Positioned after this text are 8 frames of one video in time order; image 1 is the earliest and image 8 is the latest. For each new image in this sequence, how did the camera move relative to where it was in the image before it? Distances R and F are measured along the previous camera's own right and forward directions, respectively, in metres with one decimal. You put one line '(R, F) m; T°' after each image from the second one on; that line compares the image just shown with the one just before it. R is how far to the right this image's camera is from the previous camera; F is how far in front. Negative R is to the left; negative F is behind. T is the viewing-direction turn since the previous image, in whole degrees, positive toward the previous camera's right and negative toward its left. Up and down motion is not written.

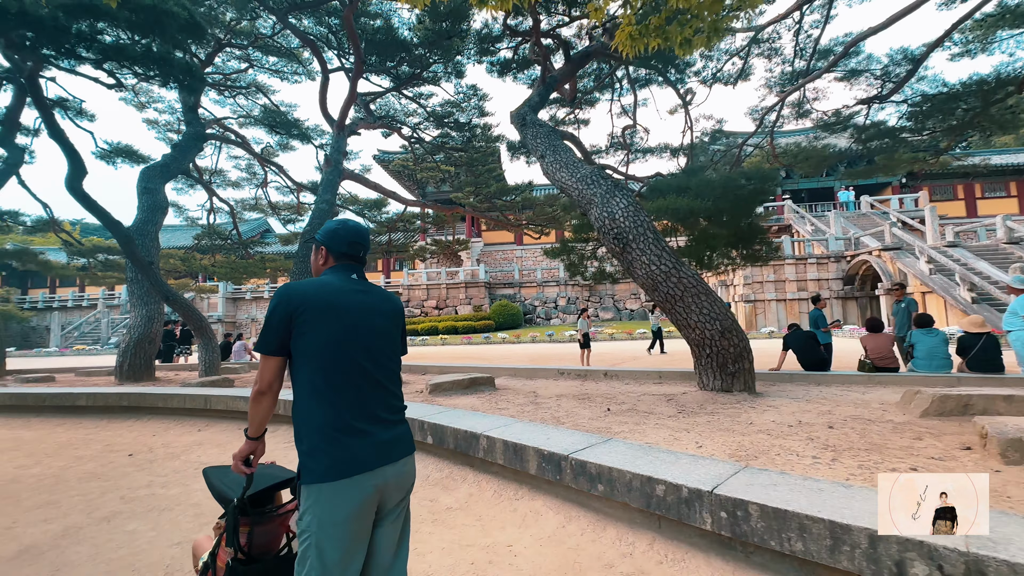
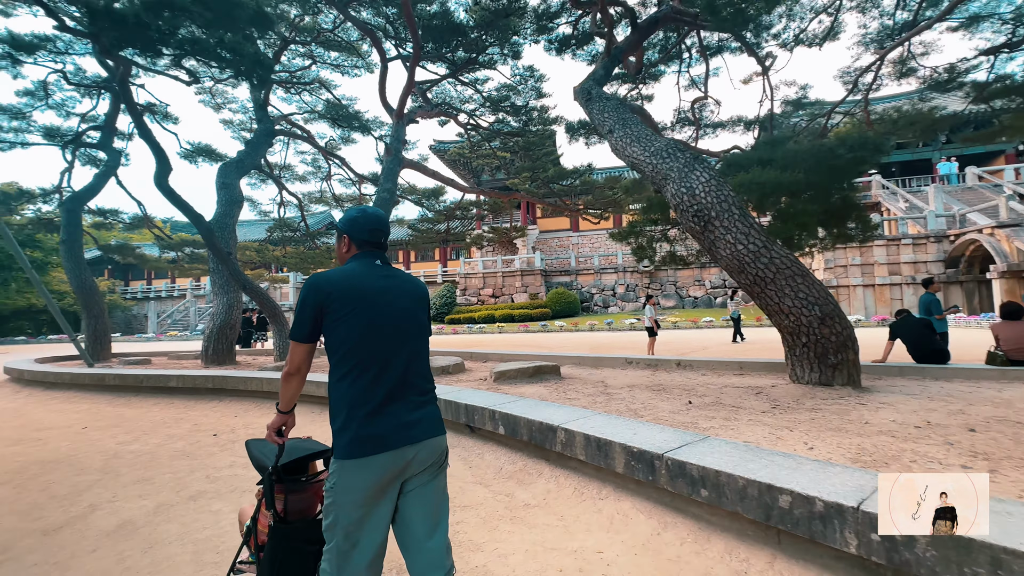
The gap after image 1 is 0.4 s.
(-0.1, +0.2) m; -7°
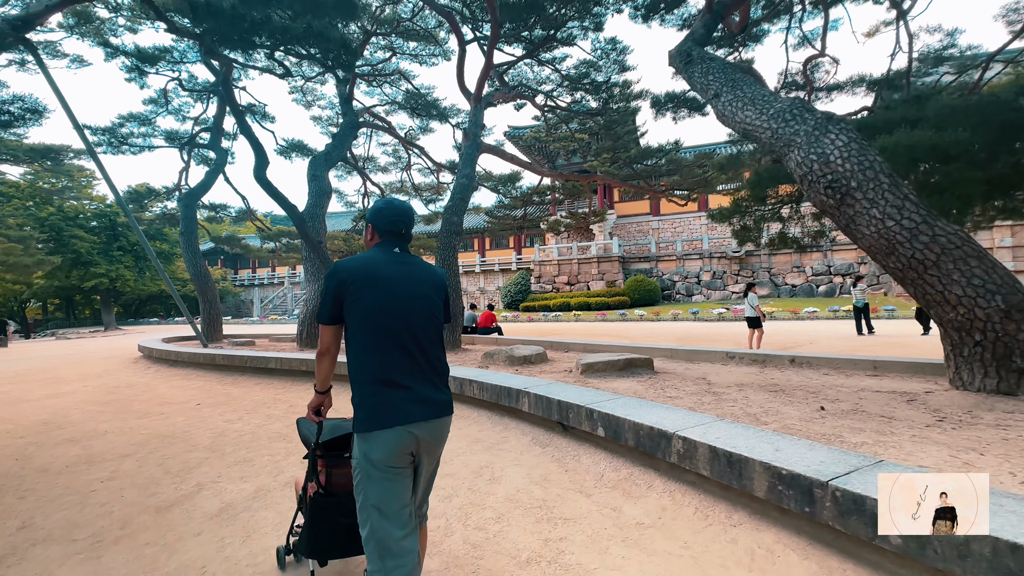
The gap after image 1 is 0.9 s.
(-0.2, +0.3) m; -9°
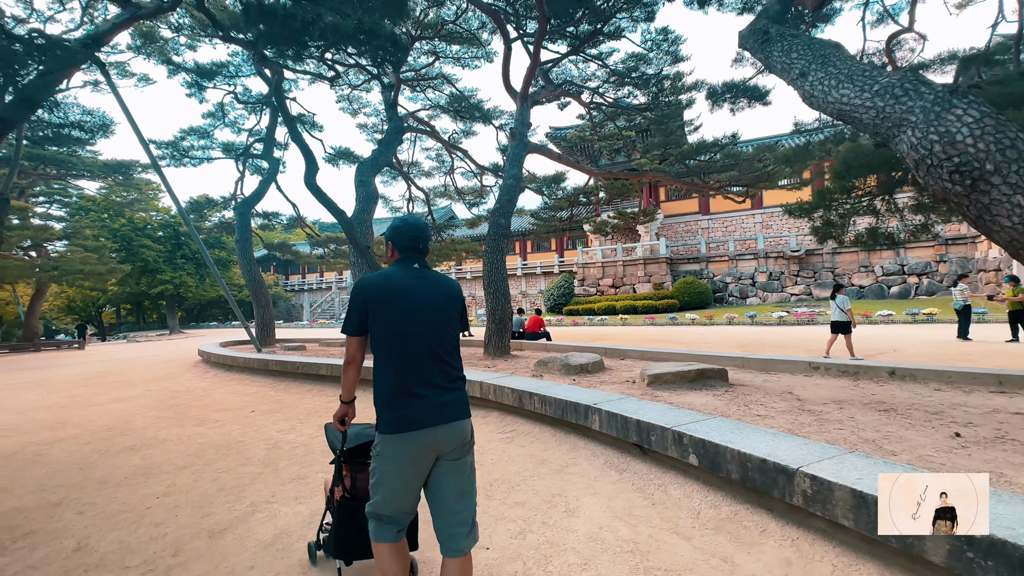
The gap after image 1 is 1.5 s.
(-0.2, +0.3) m; -5°
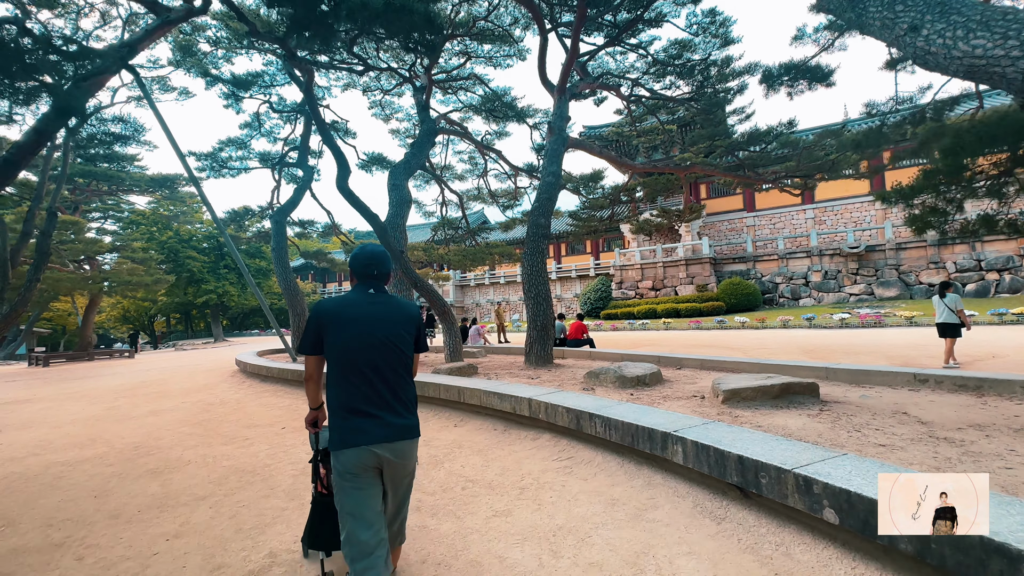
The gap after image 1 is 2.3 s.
(-0.2, +0.5) m; -4°
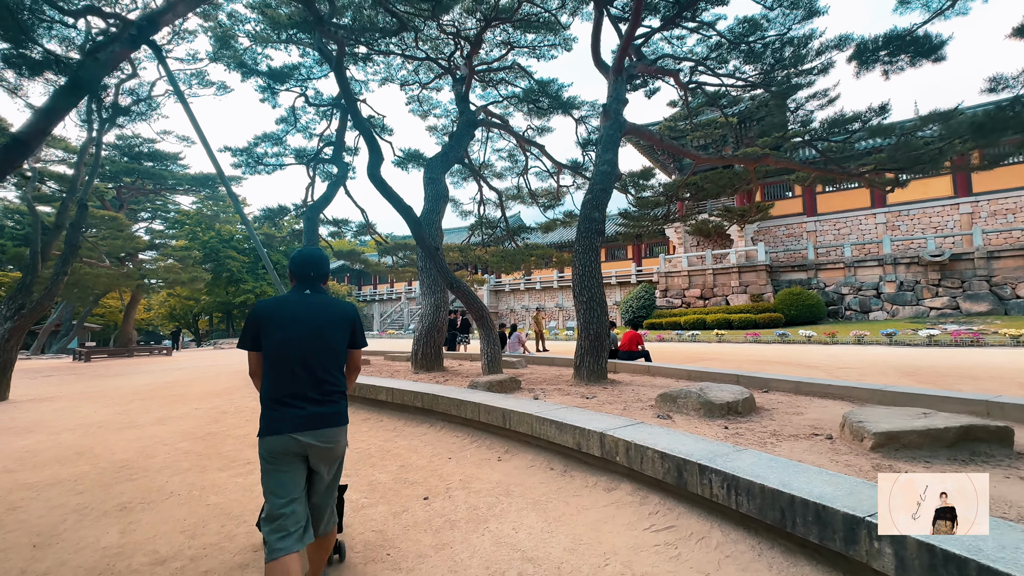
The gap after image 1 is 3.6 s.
(-0.2, +0.9) m; -4°
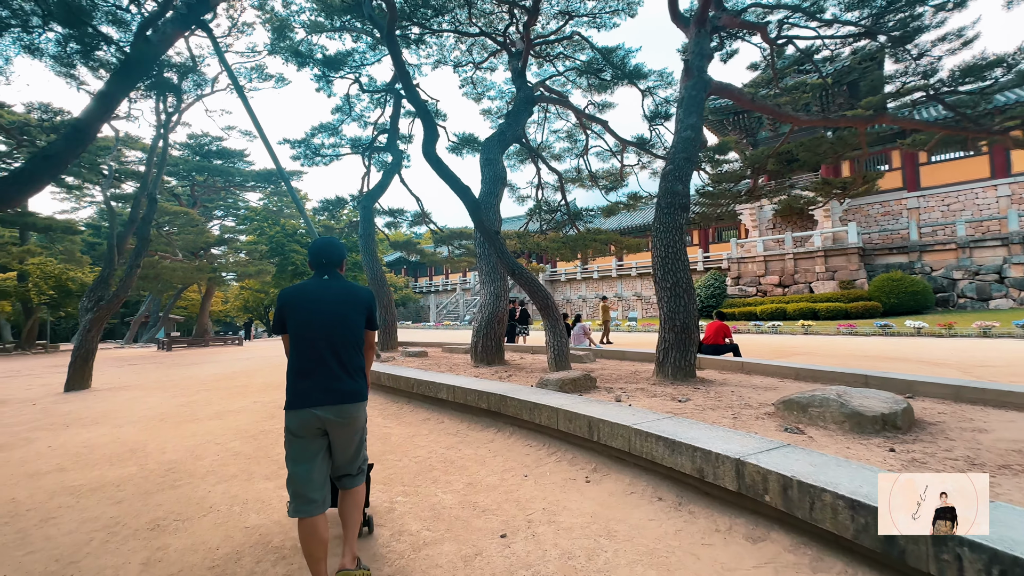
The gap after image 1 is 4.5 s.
(-0.2, +0.6) m; -7°
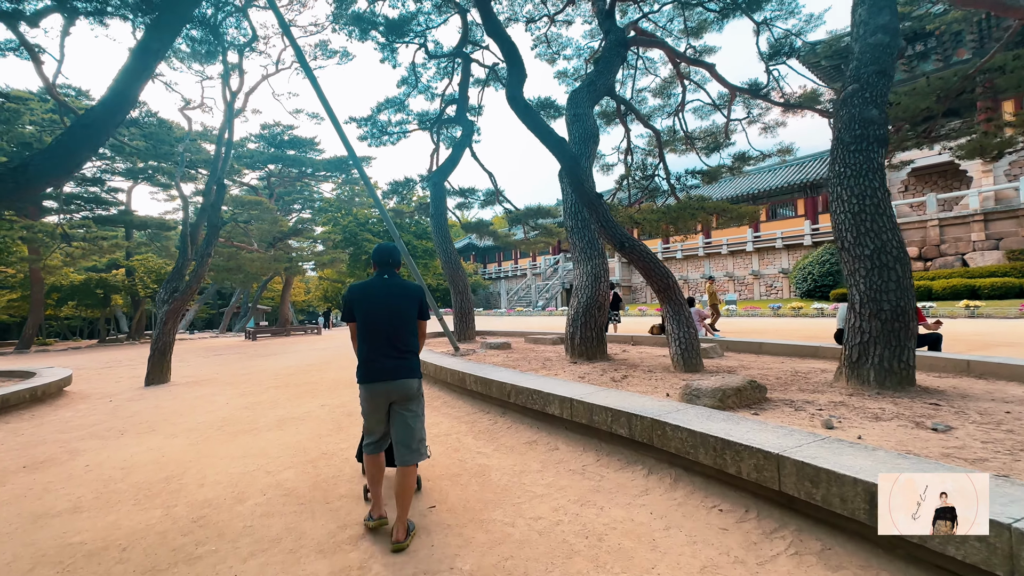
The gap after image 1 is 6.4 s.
(-0.5, +1.2) m; -8°
